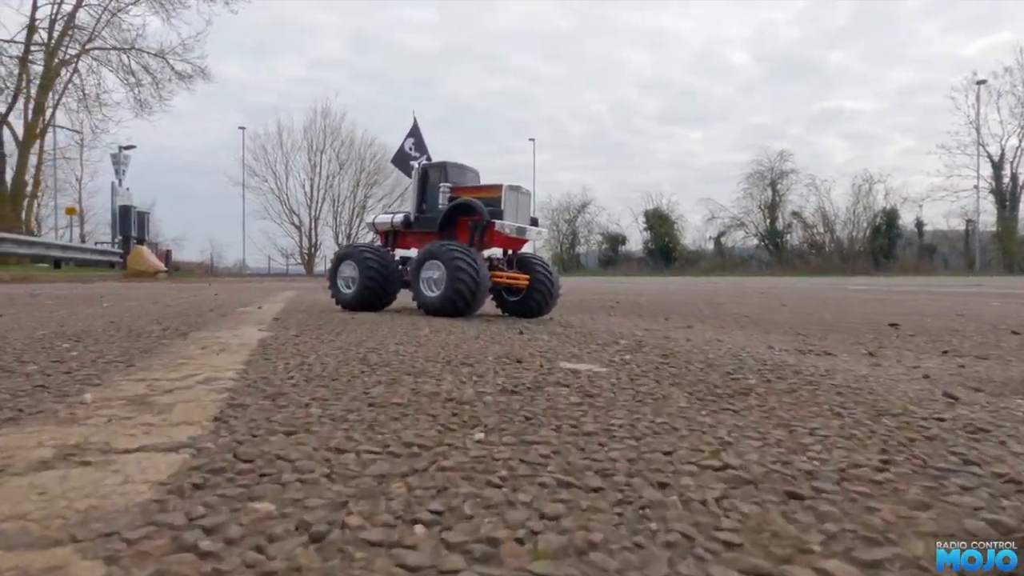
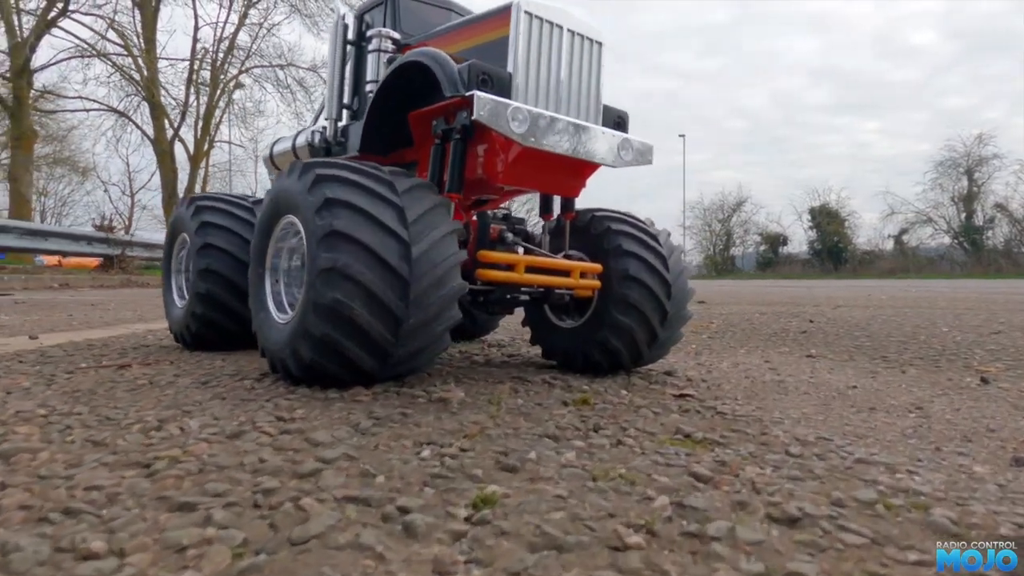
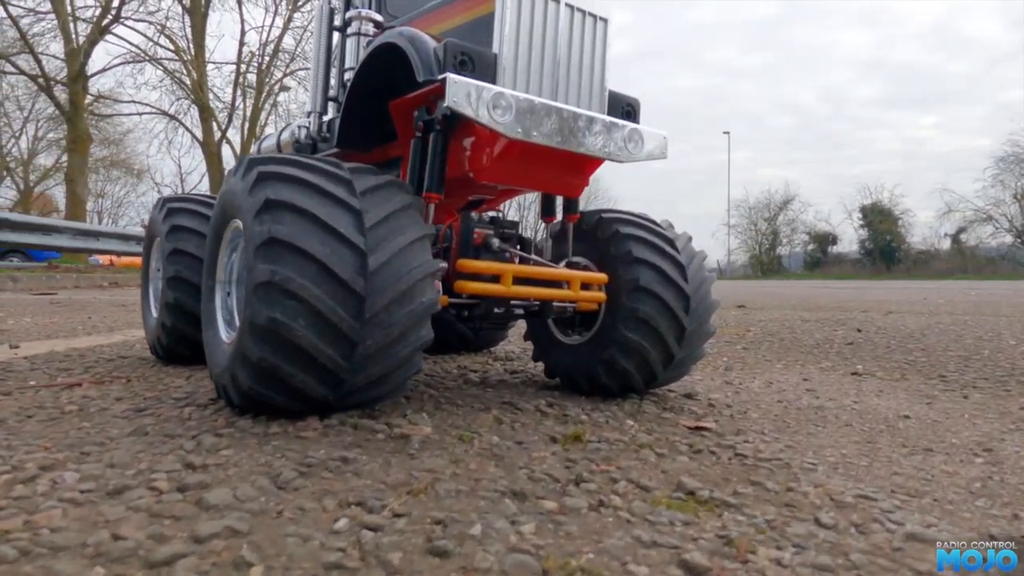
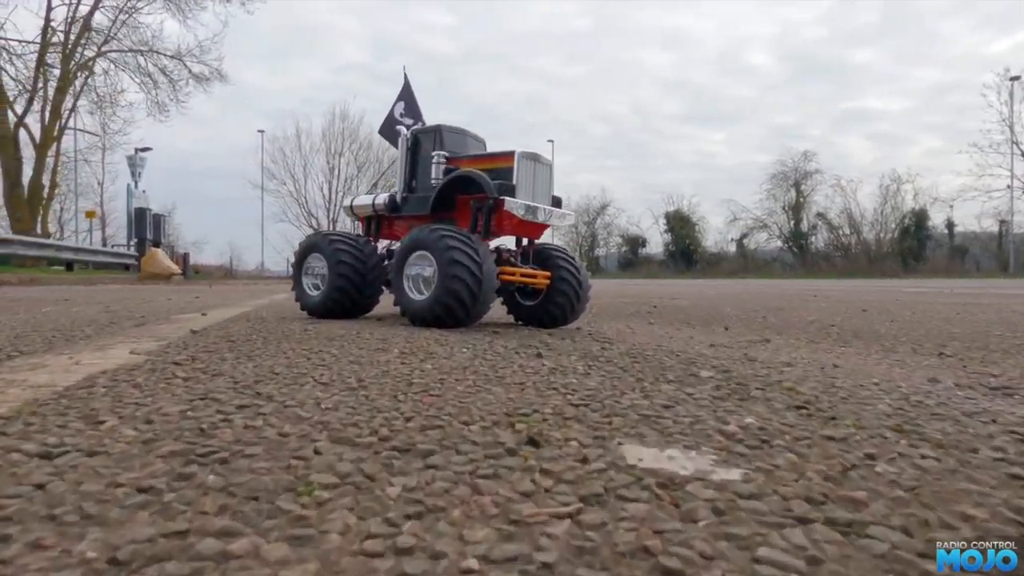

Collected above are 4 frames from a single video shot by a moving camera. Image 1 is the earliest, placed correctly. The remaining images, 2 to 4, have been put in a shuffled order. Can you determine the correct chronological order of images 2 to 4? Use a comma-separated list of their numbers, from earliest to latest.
4, 2, 3
